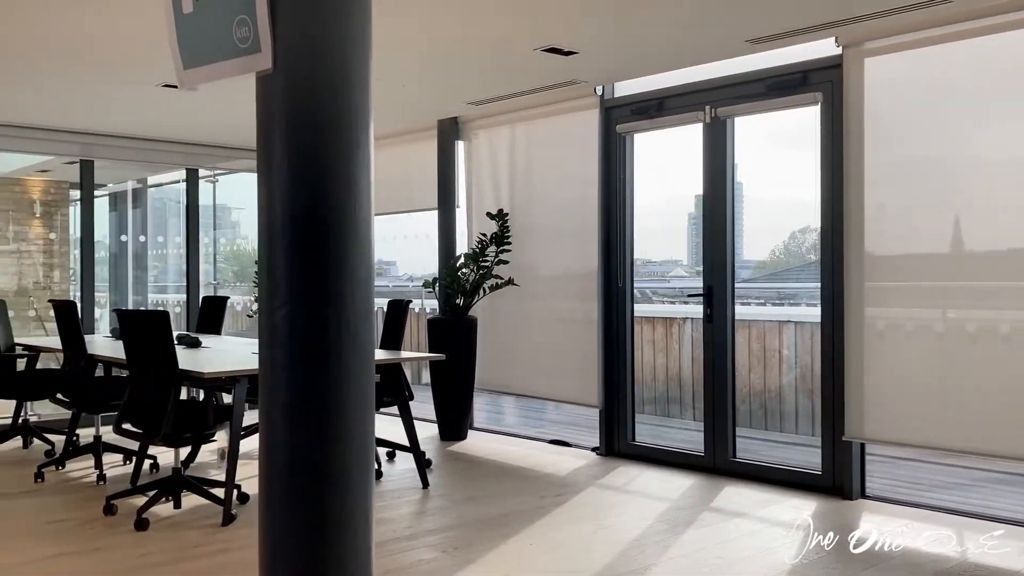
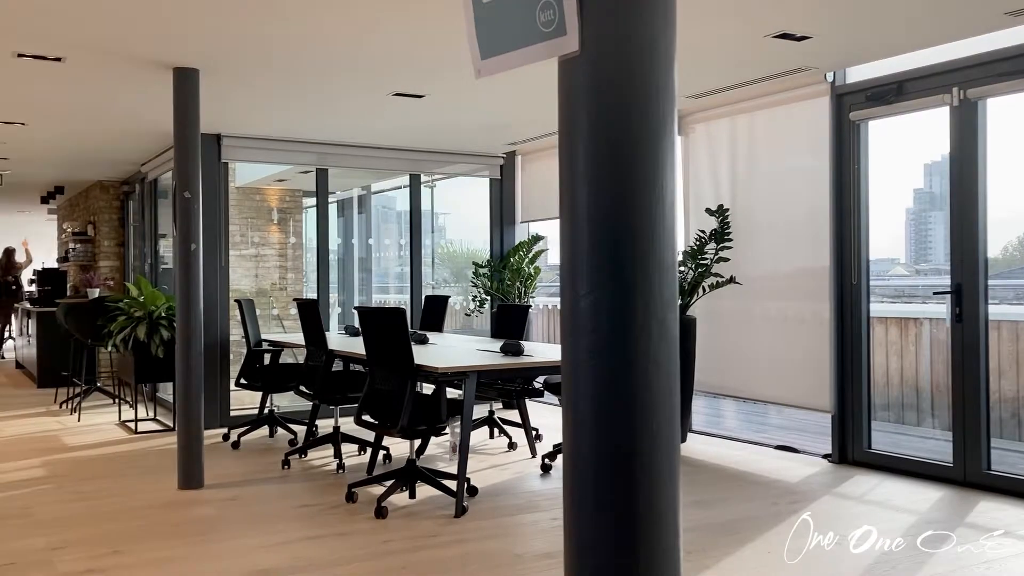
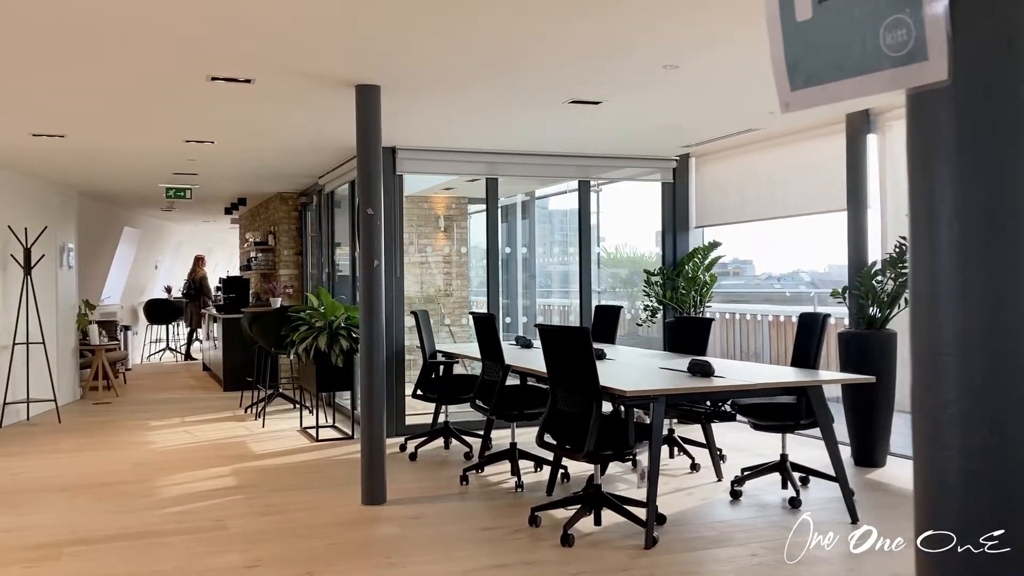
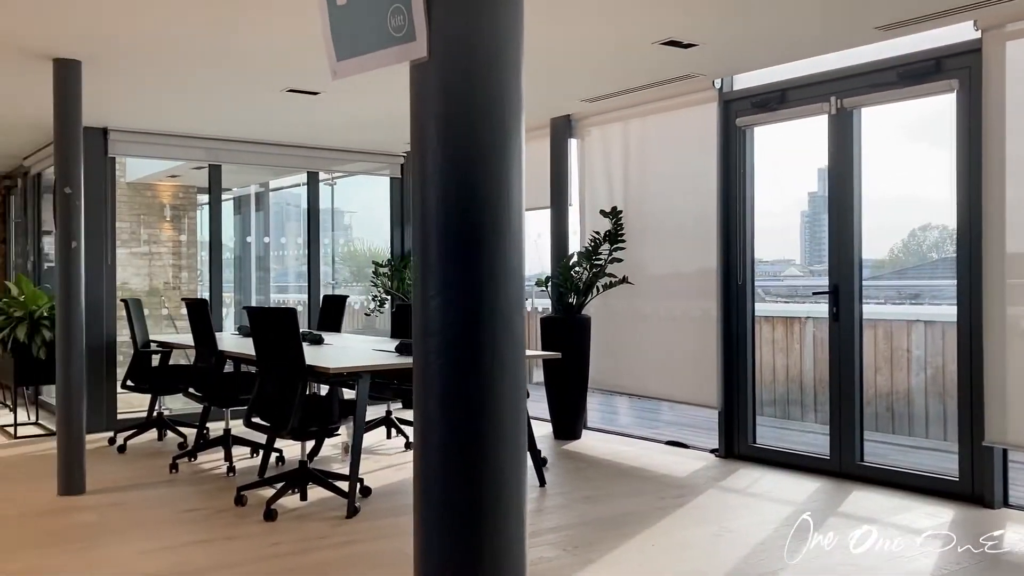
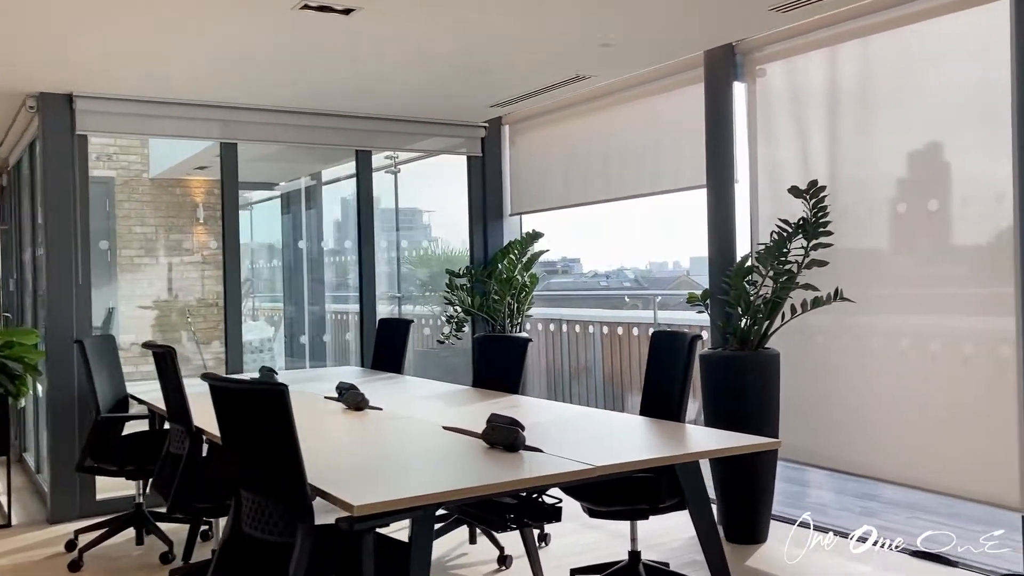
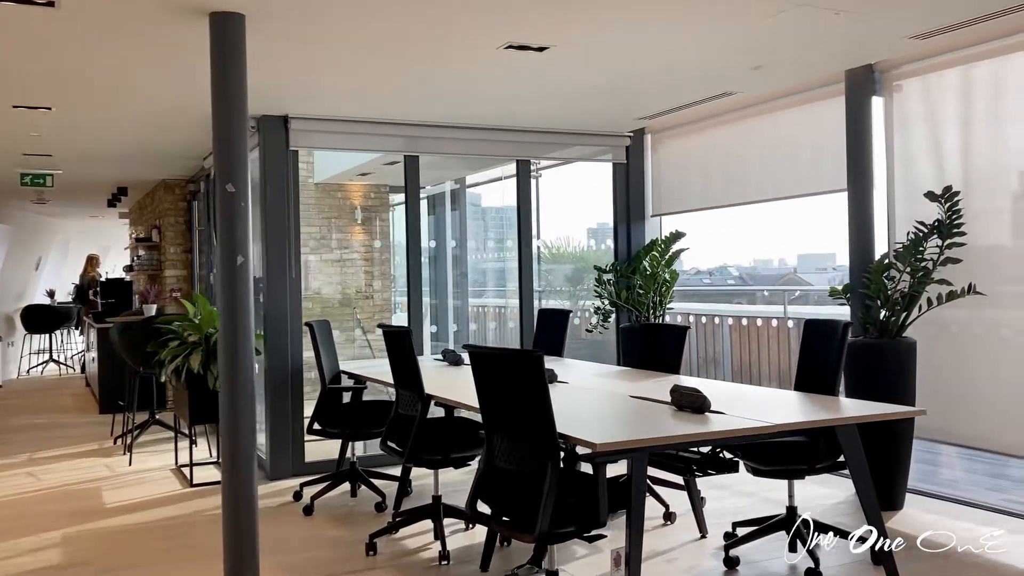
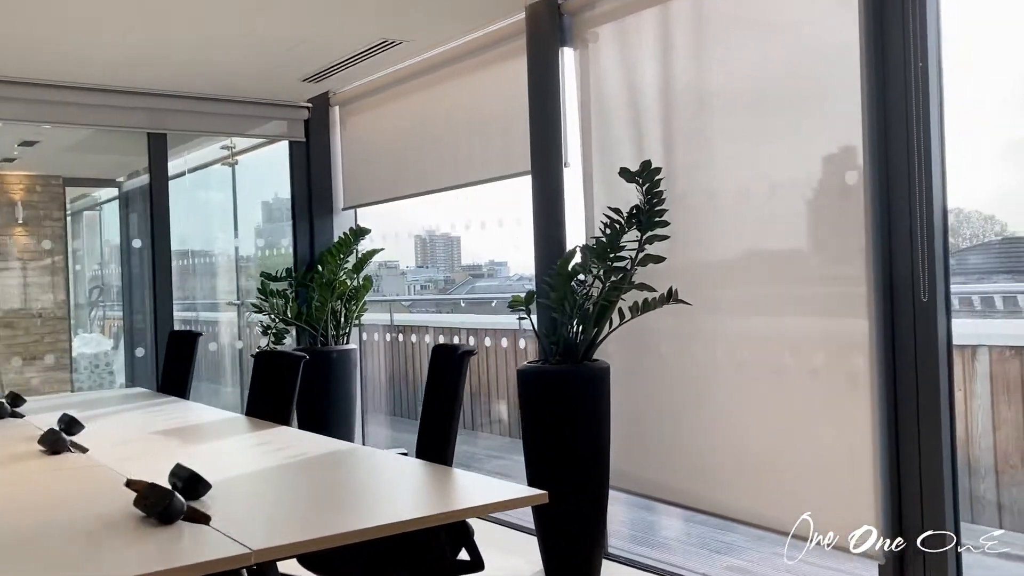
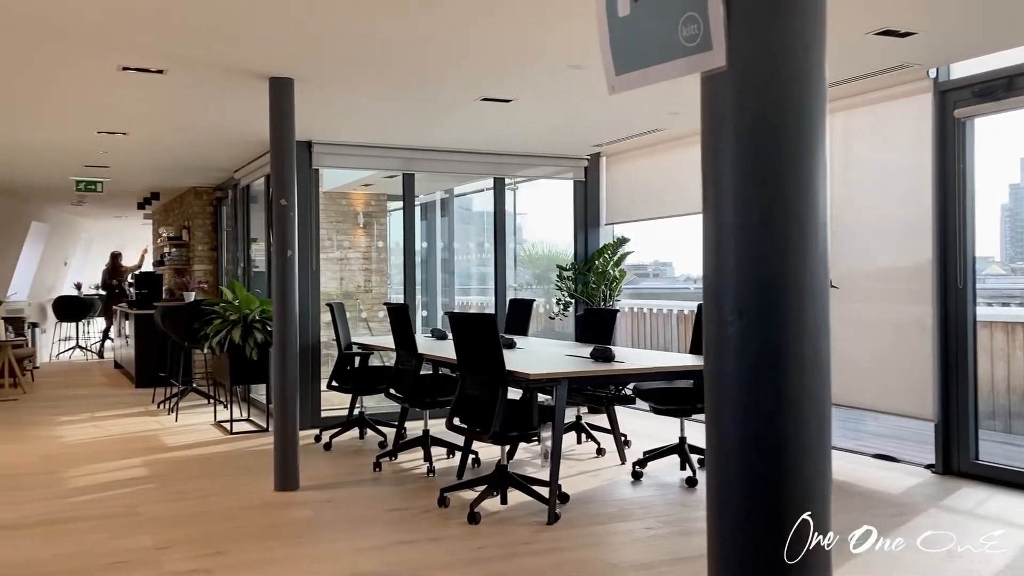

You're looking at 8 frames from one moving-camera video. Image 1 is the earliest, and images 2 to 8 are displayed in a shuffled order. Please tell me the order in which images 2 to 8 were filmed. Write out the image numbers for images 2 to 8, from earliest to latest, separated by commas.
4, 2, 8, 3, 6, 5, 7
